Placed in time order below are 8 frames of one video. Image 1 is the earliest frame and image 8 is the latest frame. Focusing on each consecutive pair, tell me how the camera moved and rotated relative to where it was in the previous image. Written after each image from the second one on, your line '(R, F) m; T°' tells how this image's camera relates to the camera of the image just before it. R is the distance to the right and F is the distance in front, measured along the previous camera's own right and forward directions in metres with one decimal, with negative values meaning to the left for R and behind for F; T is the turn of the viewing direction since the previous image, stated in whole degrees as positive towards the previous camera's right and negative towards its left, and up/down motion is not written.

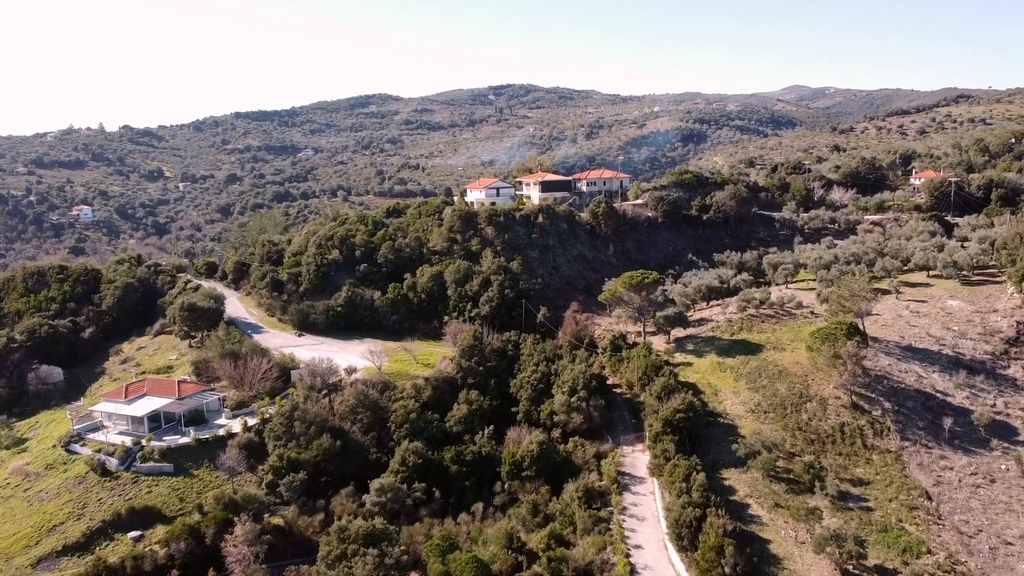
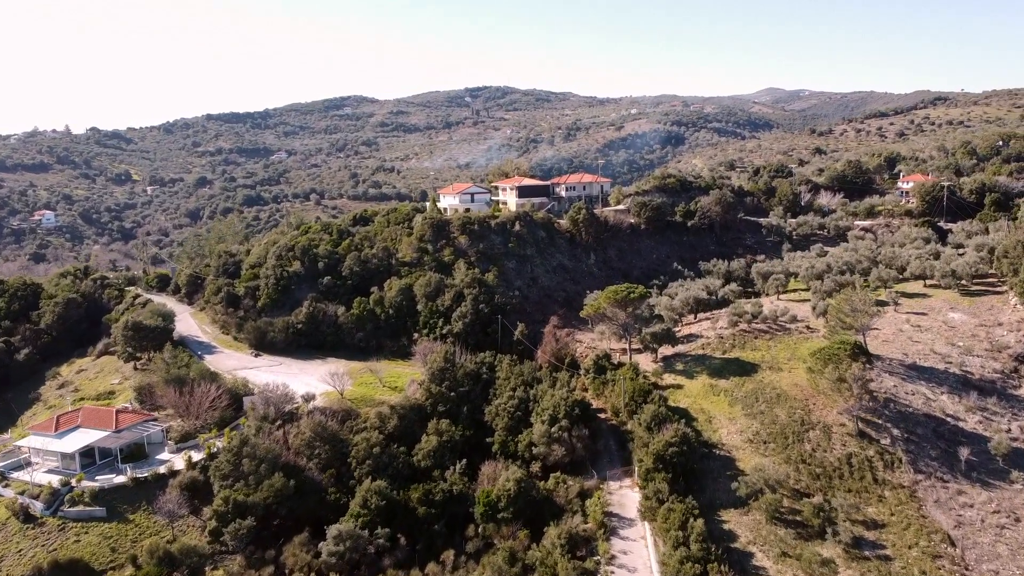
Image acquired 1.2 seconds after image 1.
(+0.2, +3.0) m; +2°
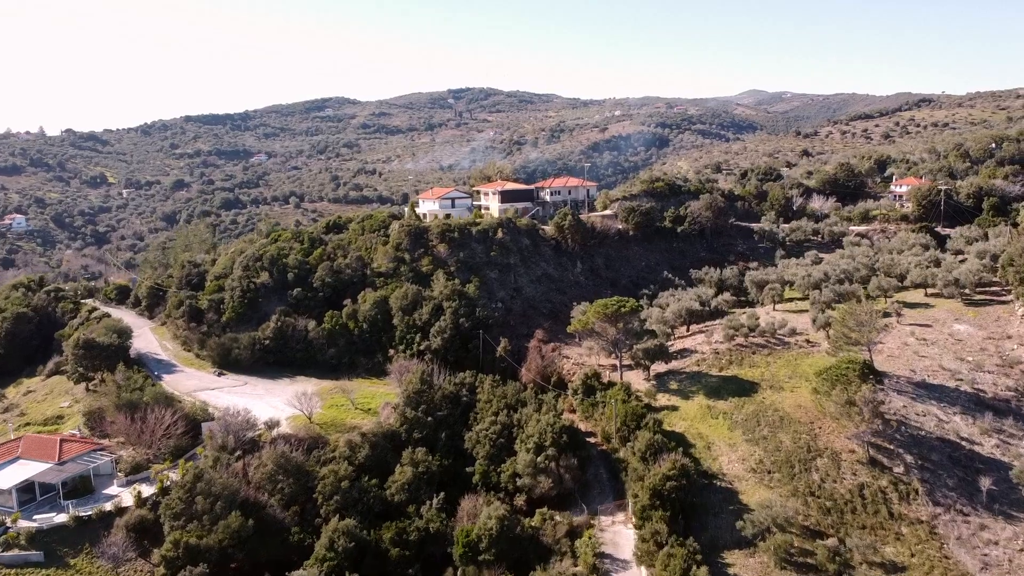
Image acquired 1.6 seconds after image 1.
(+0.1, +2.4) m; +1°
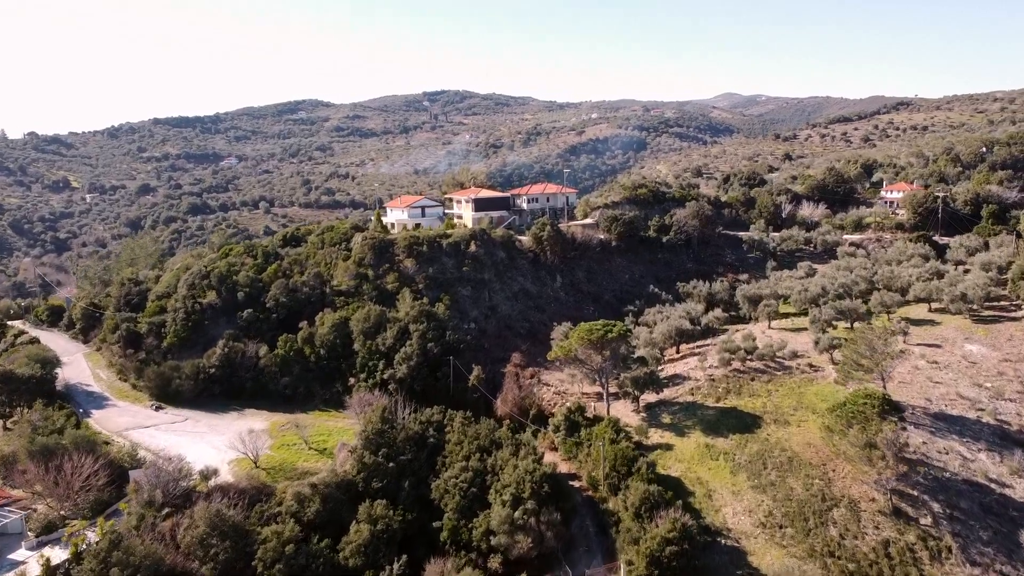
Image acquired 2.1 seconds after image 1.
(+0.1, +3.6) m; +2°
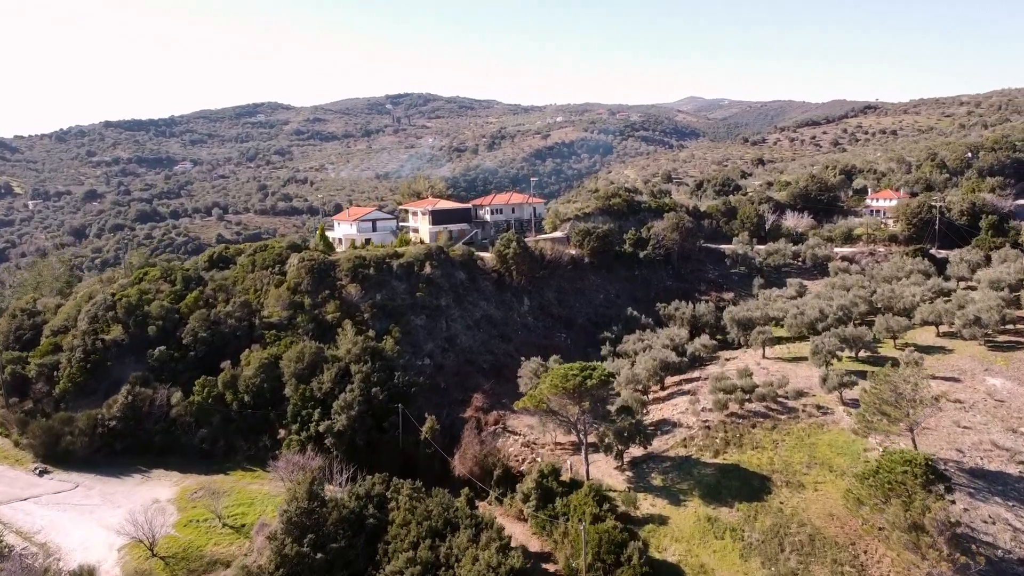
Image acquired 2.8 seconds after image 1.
(+0.2, +5.0) m; +2°
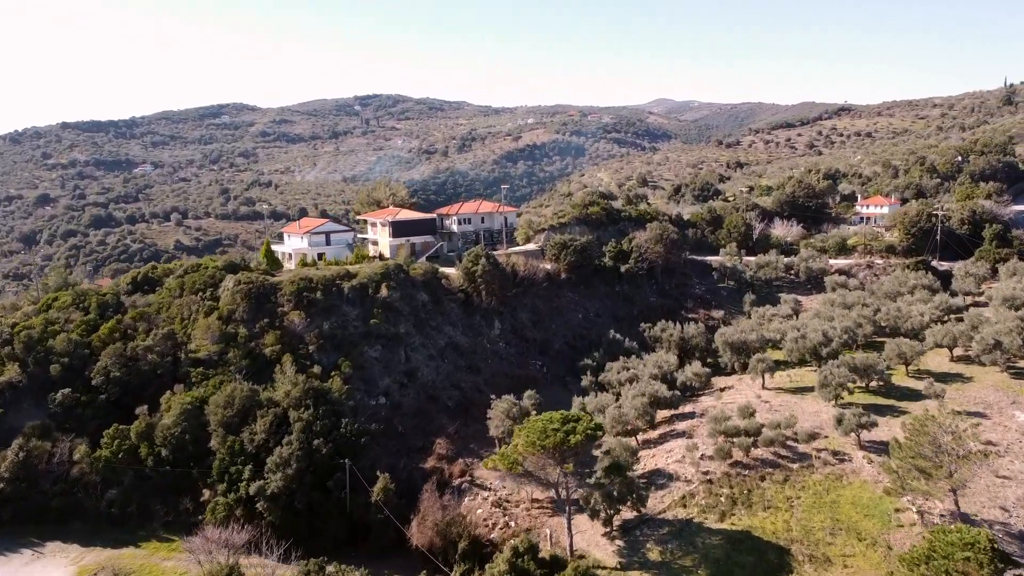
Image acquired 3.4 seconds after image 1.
(+0.1, +4.2) m; +2°
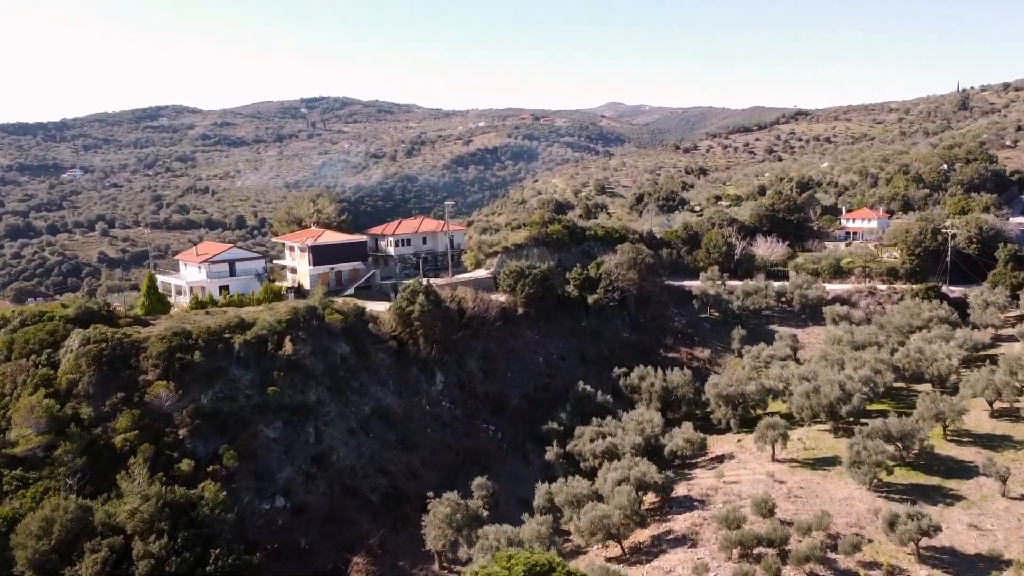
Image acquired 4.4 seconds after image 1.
(+0.3, +6.9) m; +3°
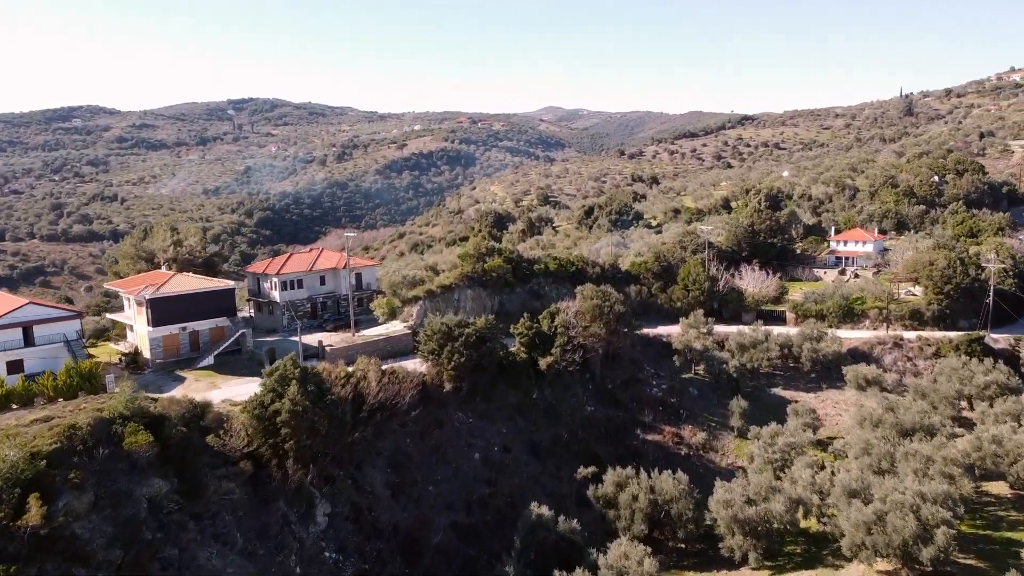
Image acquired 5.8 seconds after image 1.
(+0.5, +9.4) m; +4°
